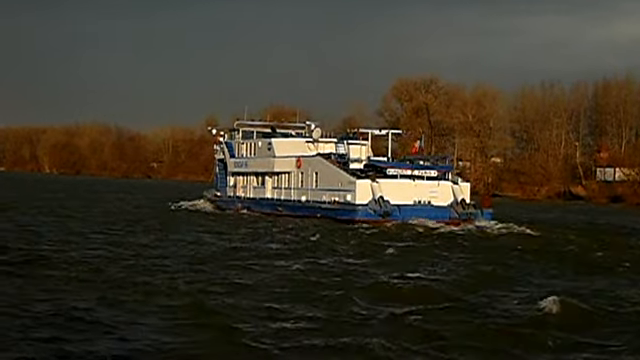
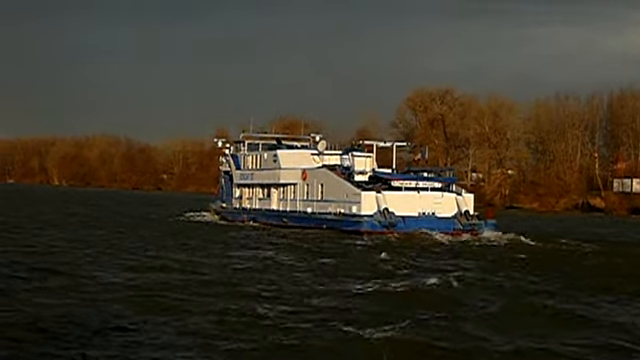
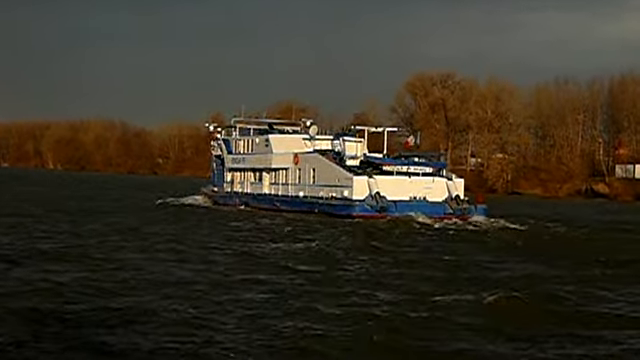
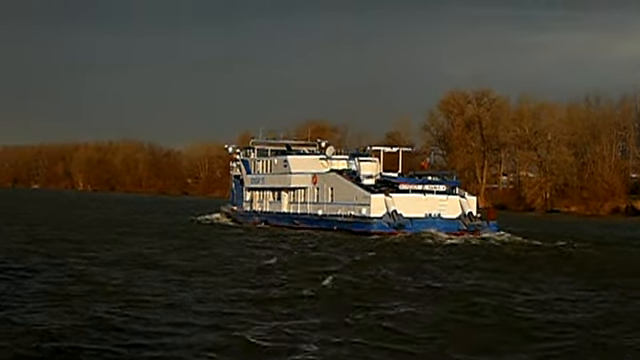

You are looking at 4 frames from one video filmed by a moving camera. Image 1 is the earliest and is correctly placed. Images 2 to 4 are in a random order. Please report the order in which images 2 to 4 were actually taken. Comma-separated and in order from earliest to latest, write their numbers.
2, 3, 4
